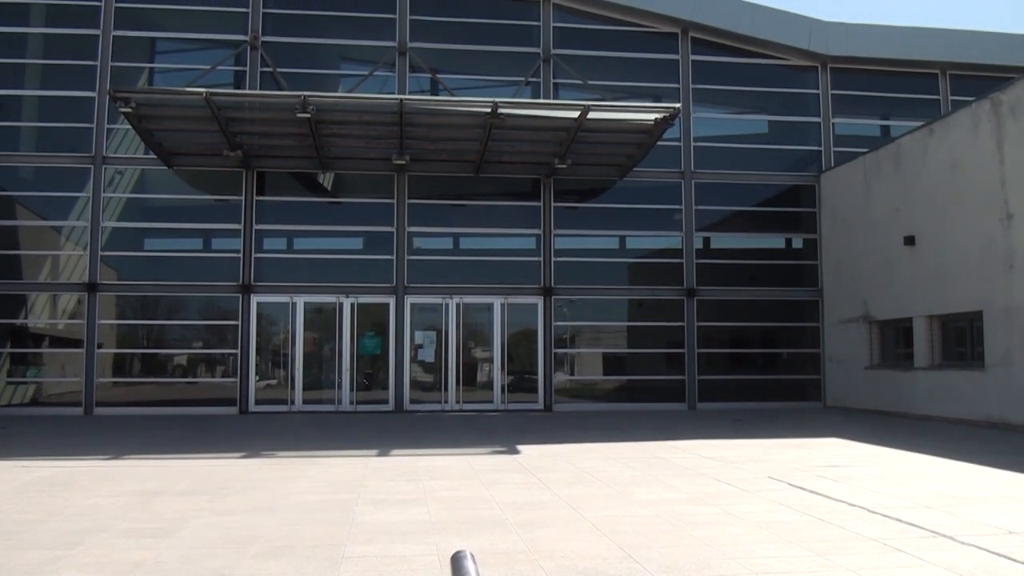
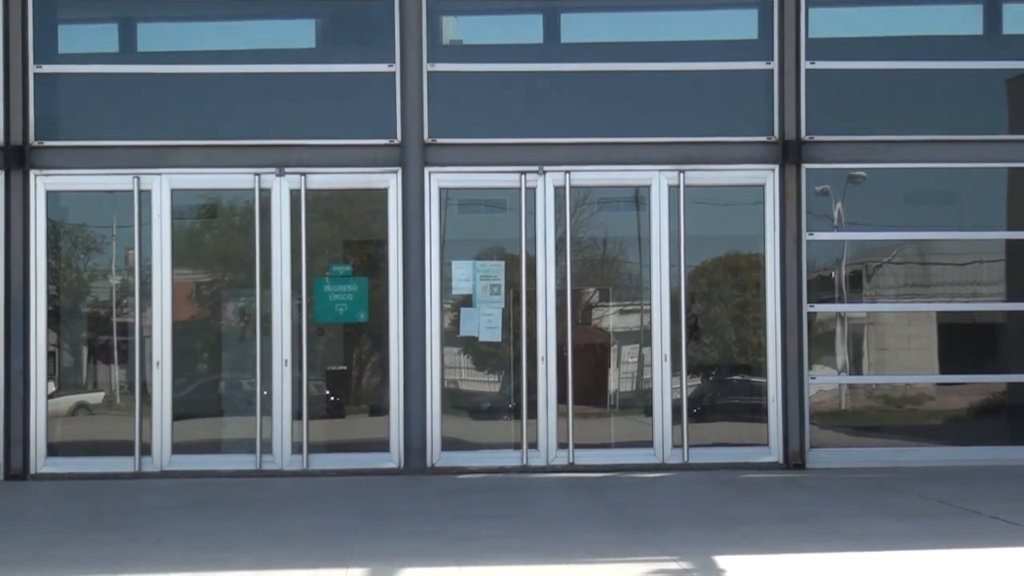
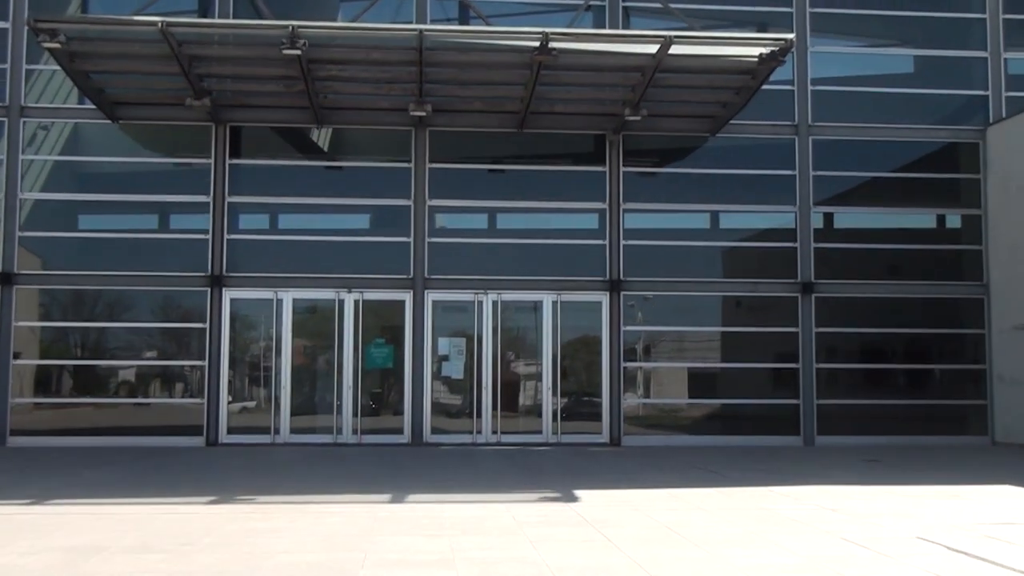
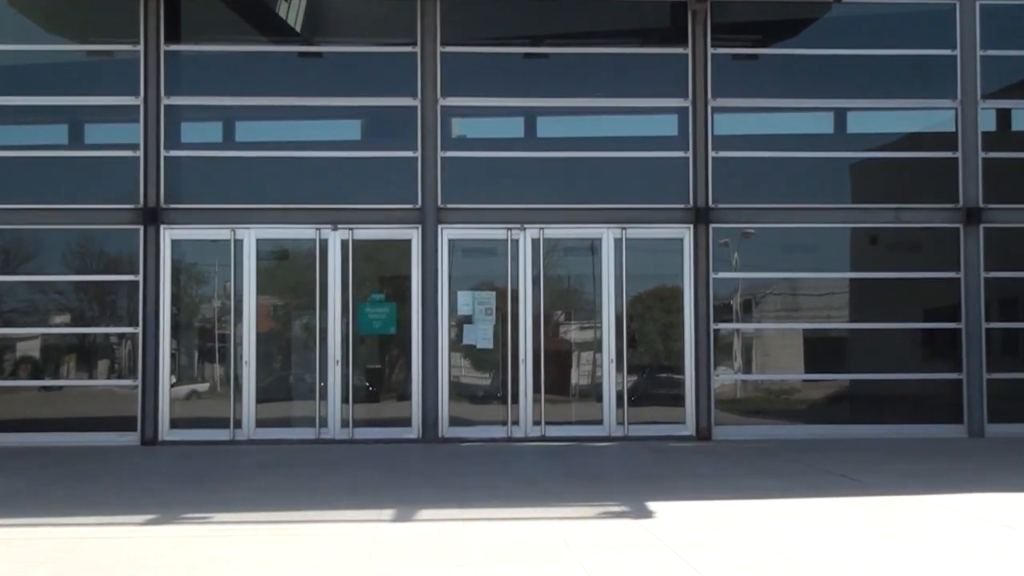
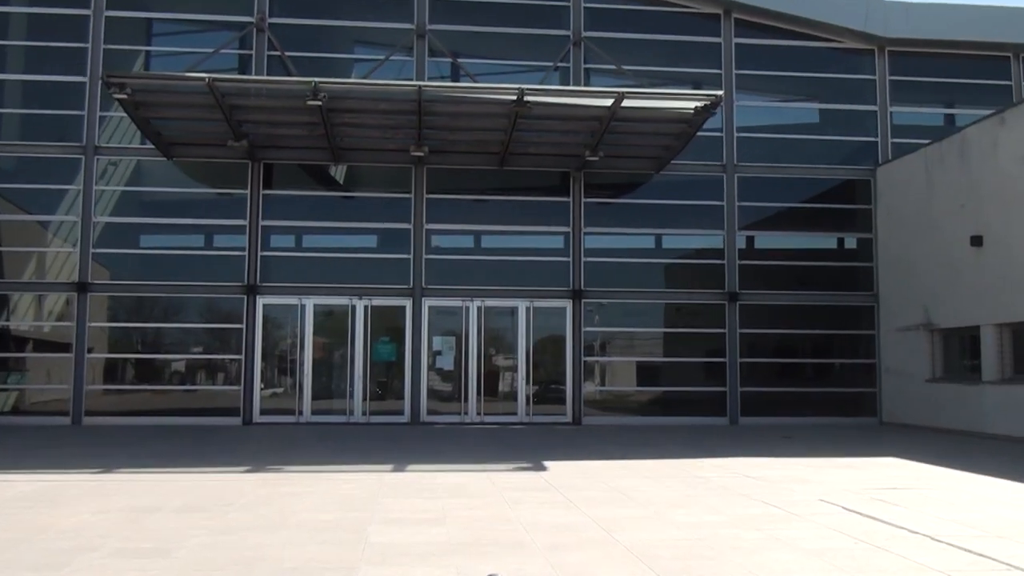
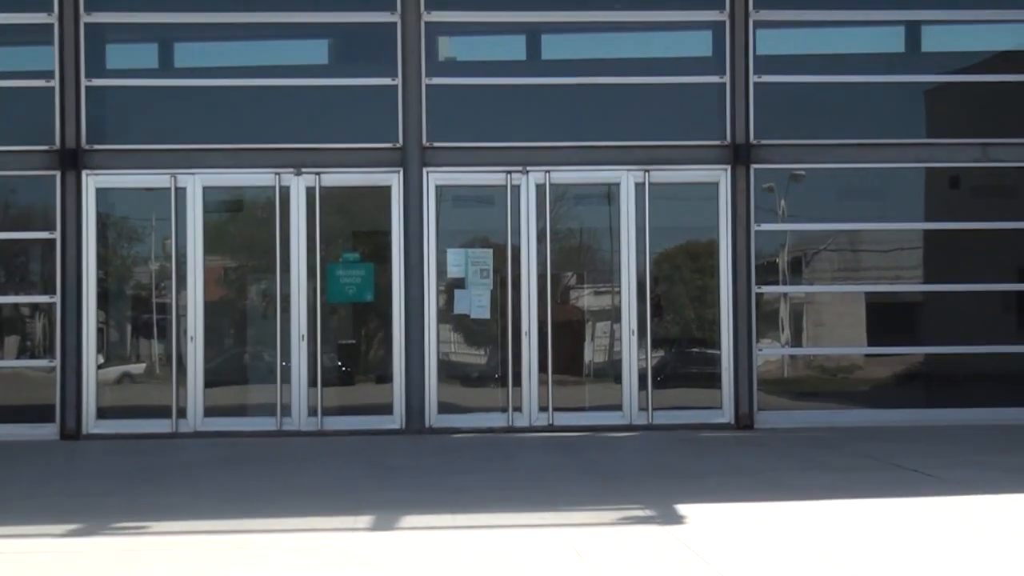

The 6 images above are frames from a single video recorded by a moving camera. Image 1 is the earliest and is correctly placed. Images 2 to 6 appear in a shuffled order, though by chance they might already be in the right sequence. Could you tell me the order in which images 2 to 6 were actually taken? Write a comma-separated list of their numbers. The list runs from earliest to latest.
5, 3, 4, 6, 2
